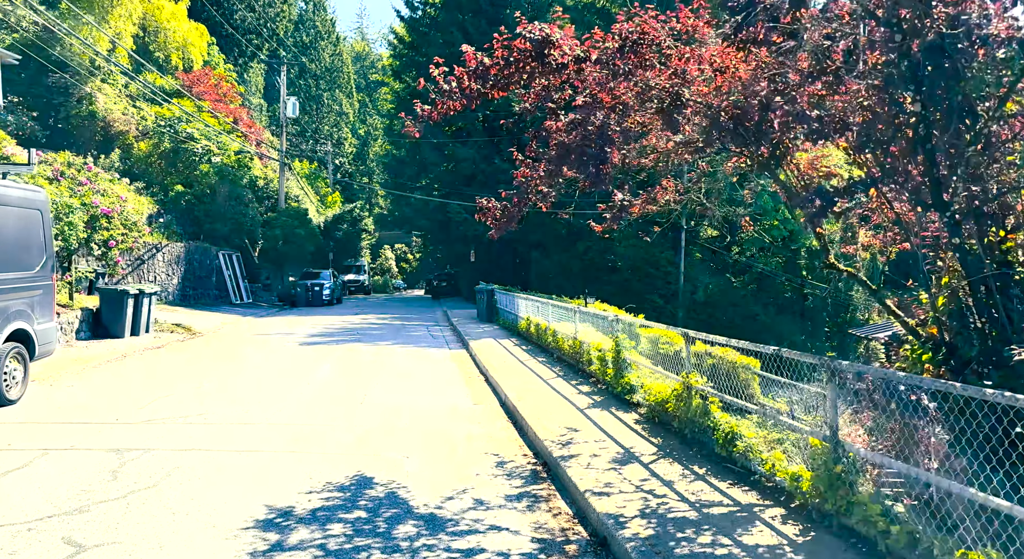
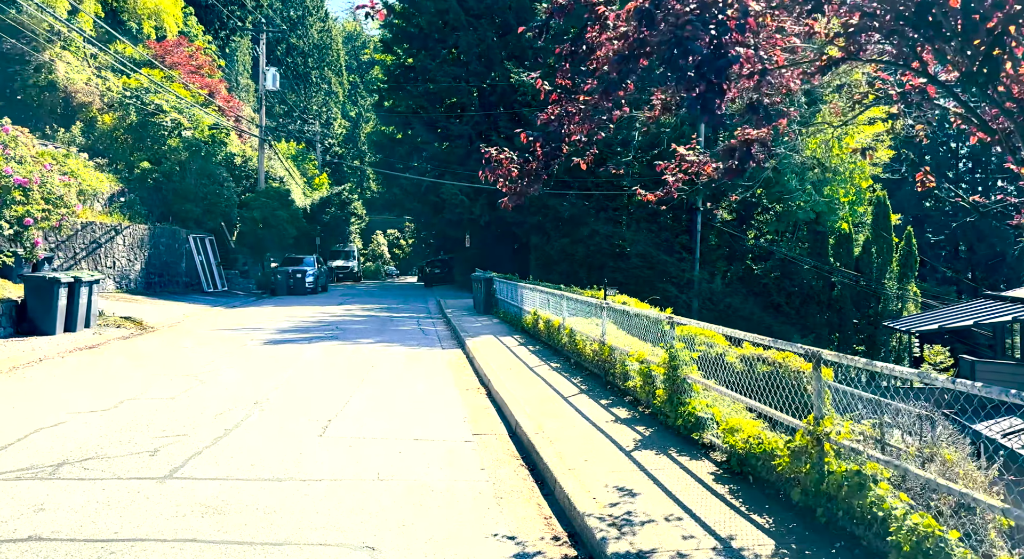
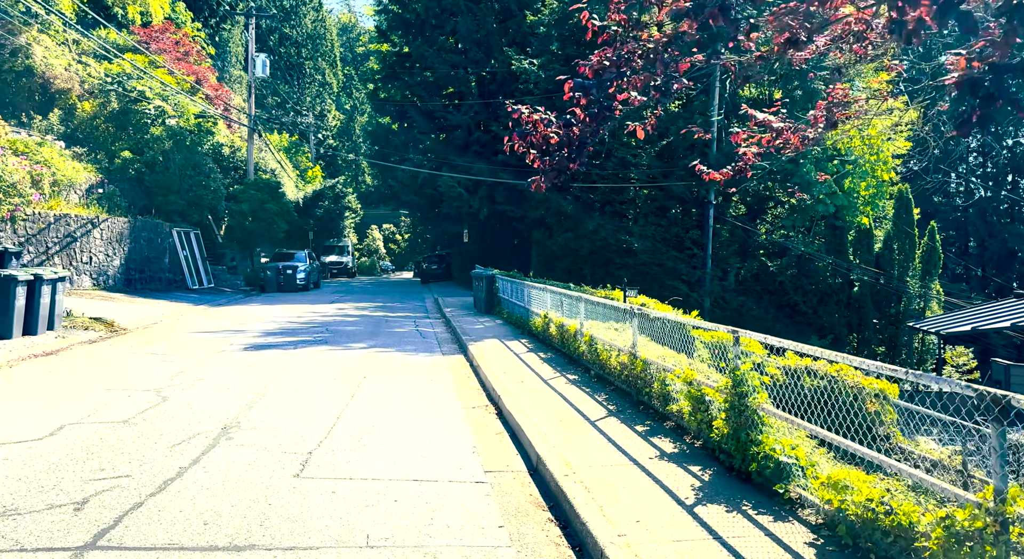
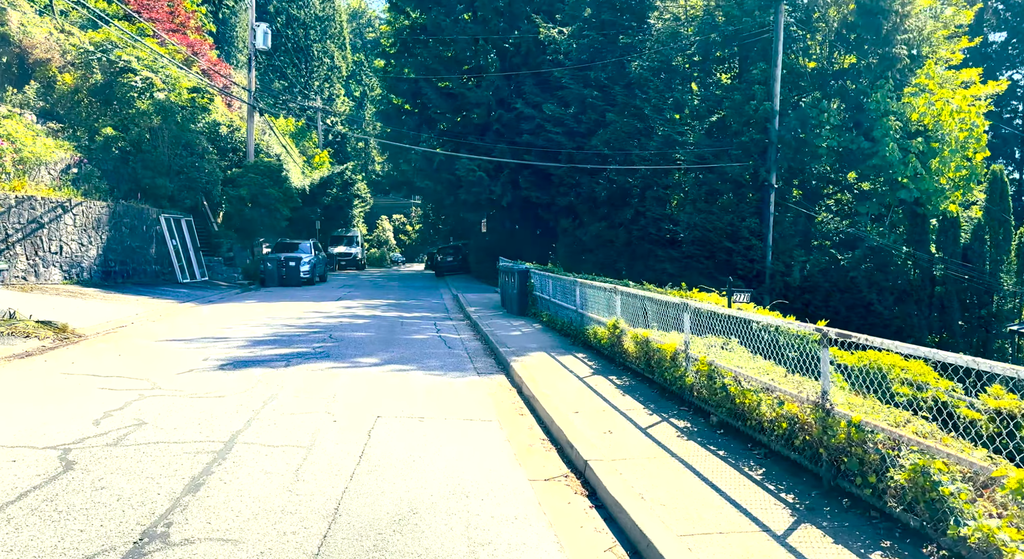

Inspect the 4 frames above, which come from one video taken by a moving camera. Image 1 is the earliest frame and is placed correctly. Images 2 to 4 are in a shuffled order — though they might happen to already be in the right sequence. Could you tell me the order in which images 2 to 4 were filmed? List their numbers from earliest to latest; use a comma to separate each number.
2, 3, 4
